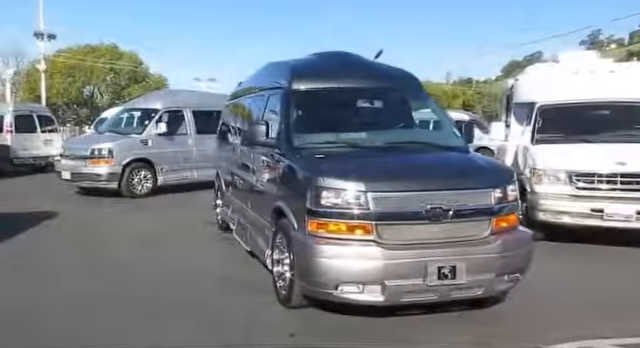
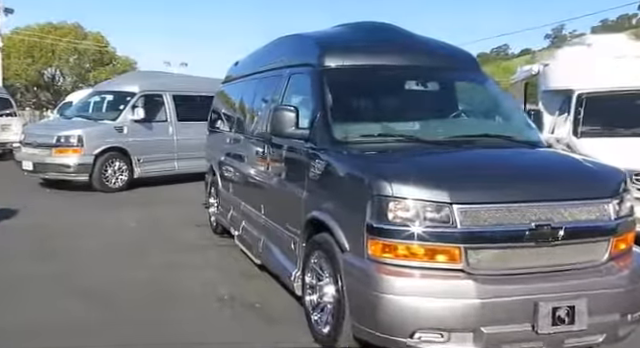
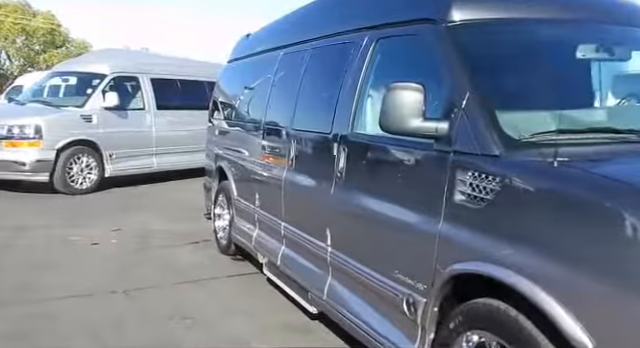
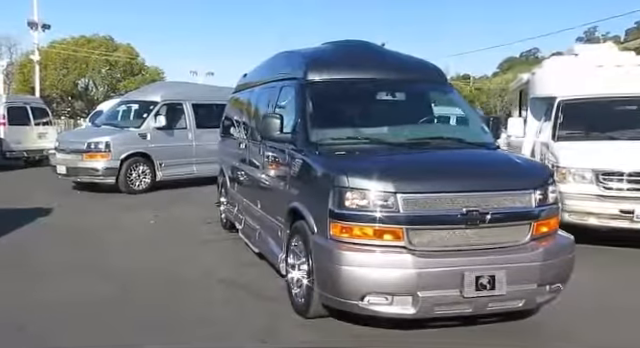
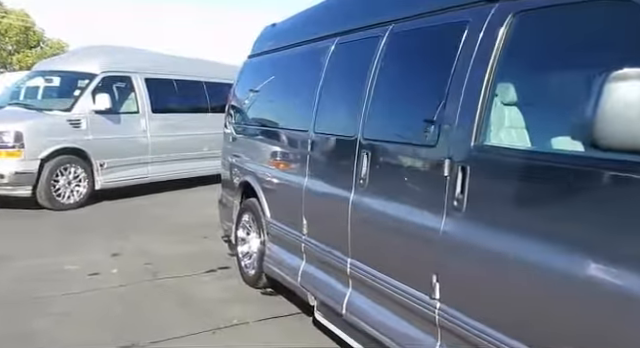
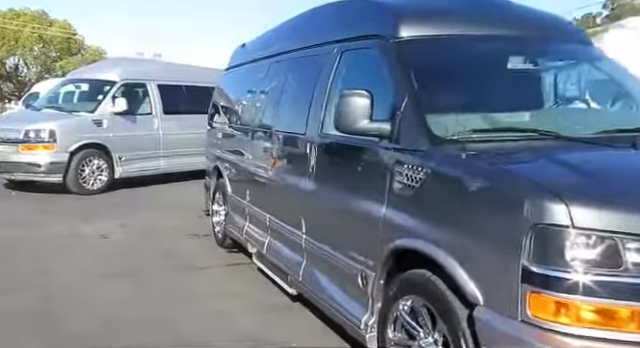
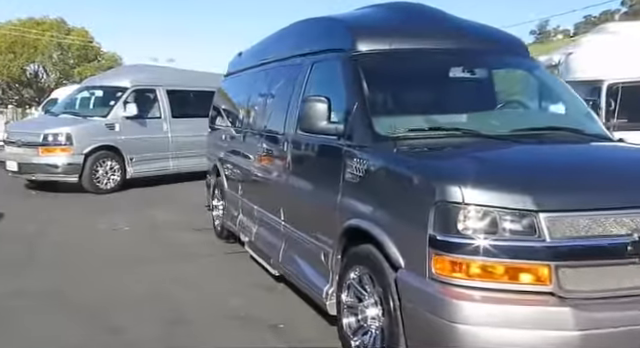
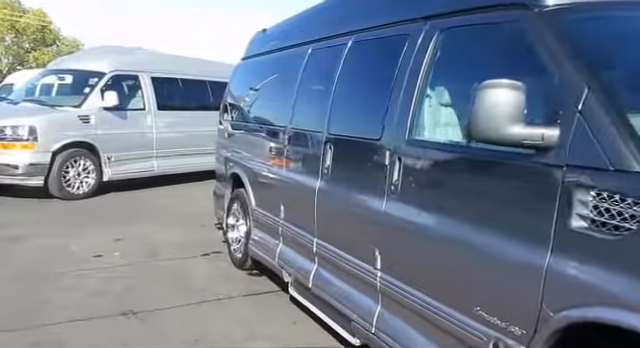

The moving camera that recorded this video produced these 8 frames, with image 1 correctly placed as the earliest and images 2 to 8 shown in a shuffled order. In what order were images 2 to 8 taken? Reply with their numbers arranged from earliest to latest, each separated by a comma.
4, 2, 7, 6, 3, 8, 5
